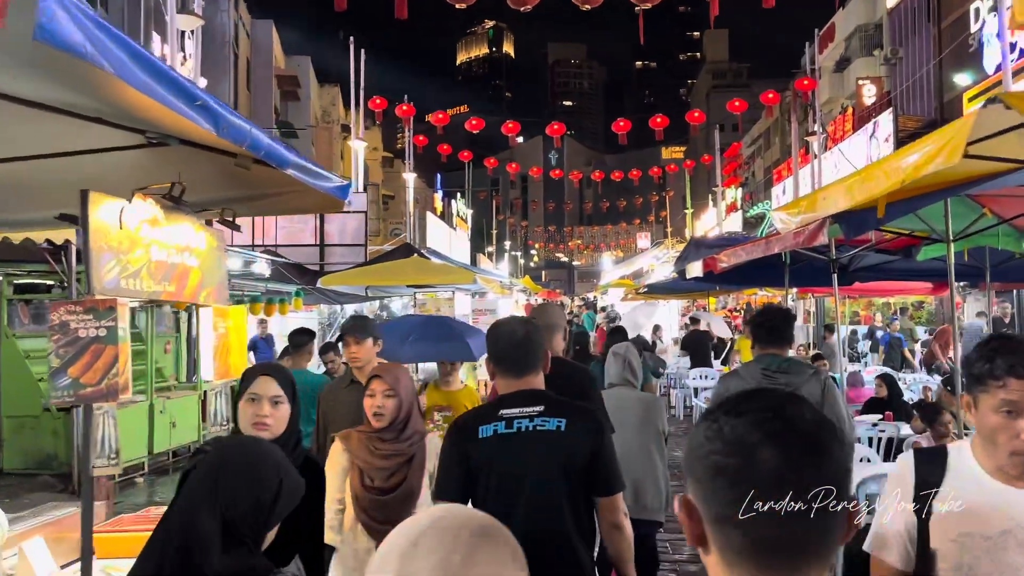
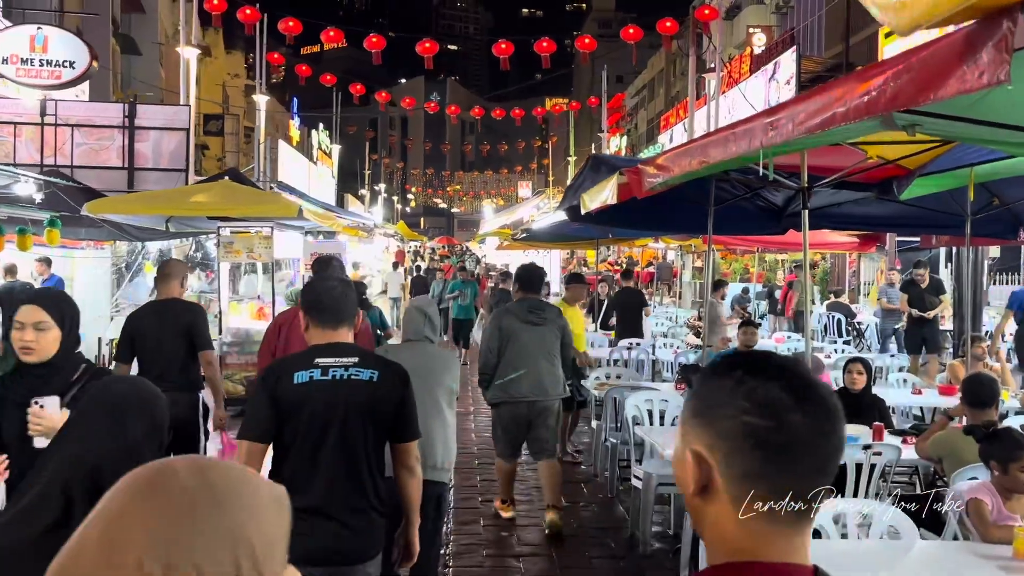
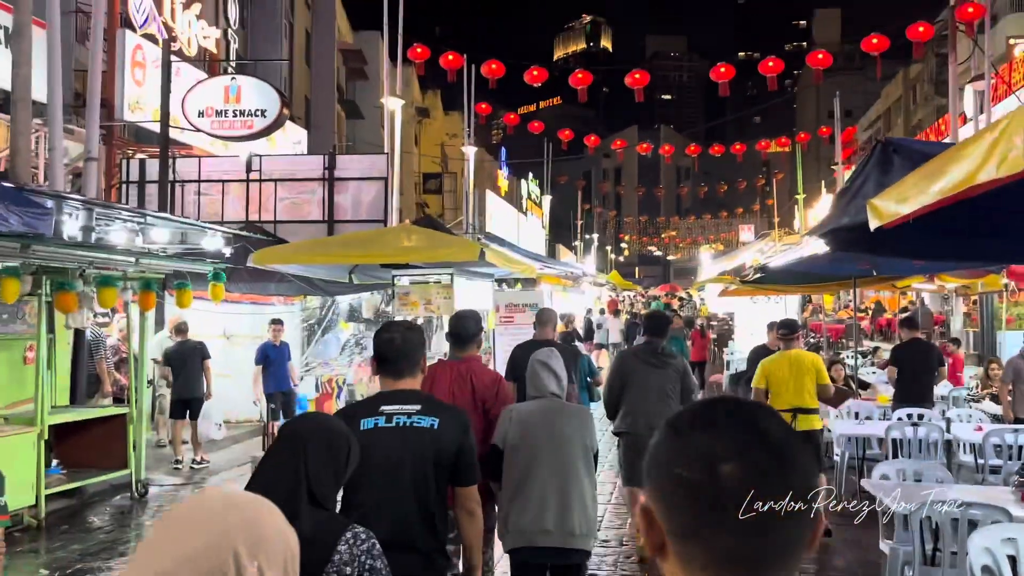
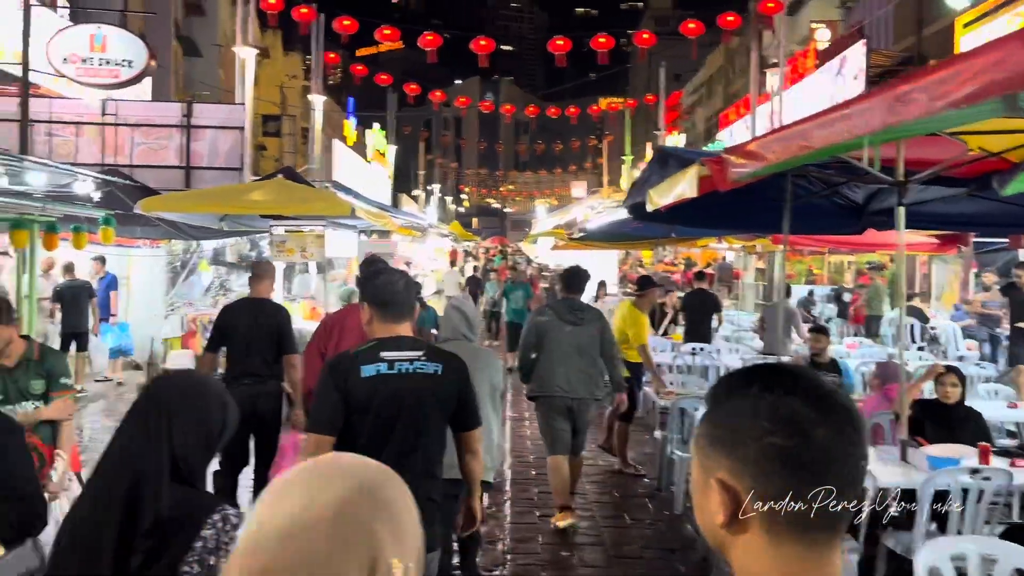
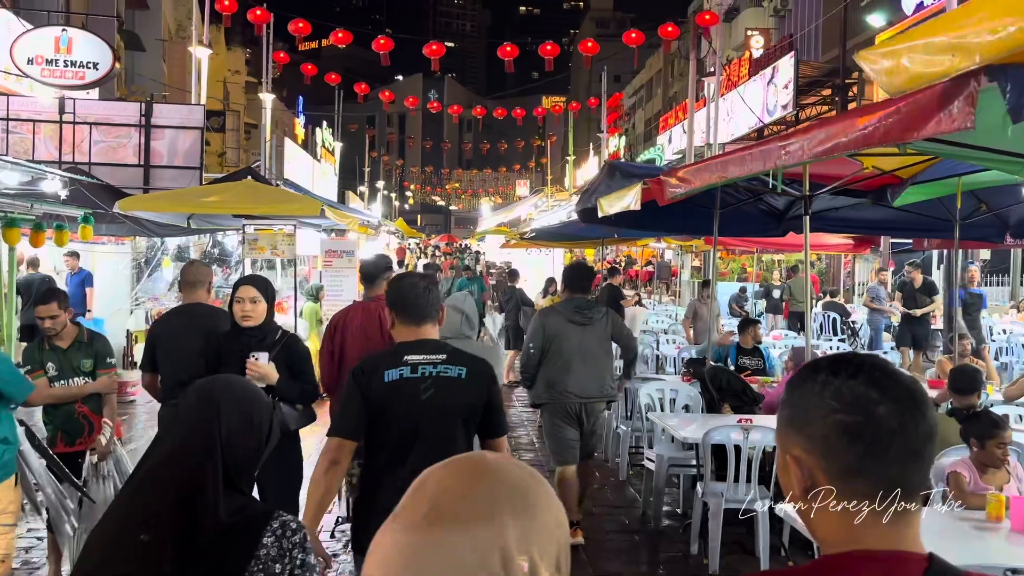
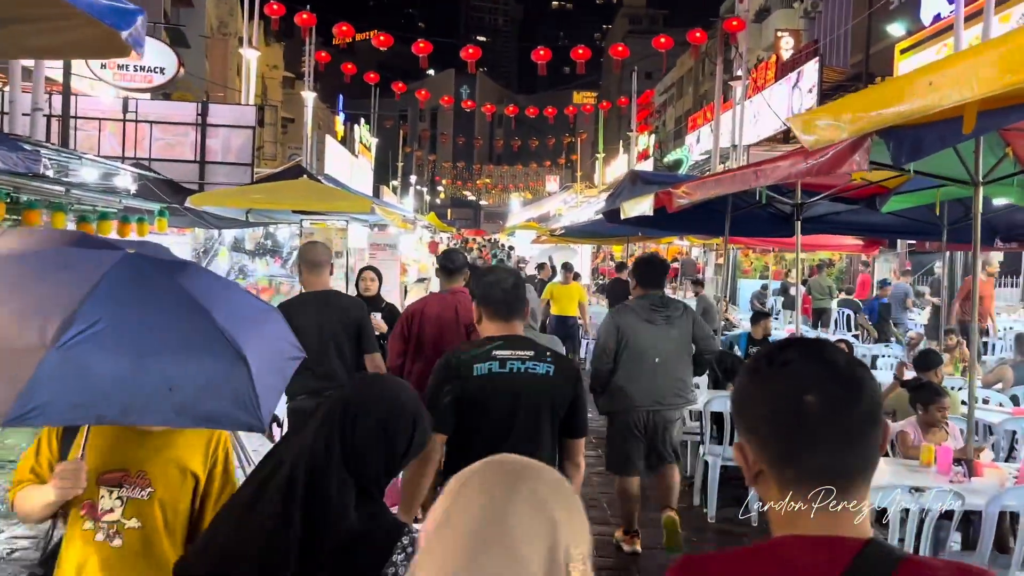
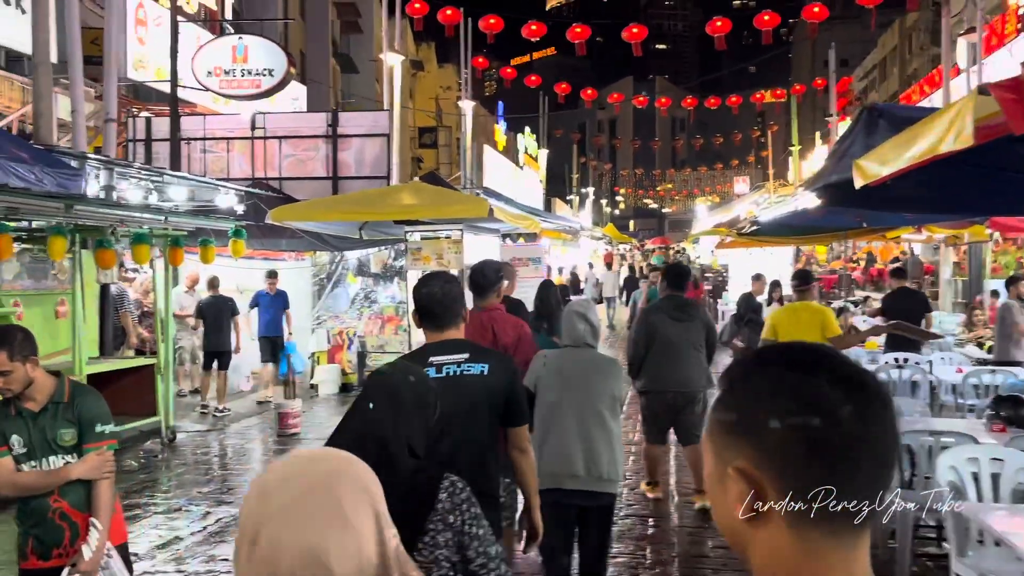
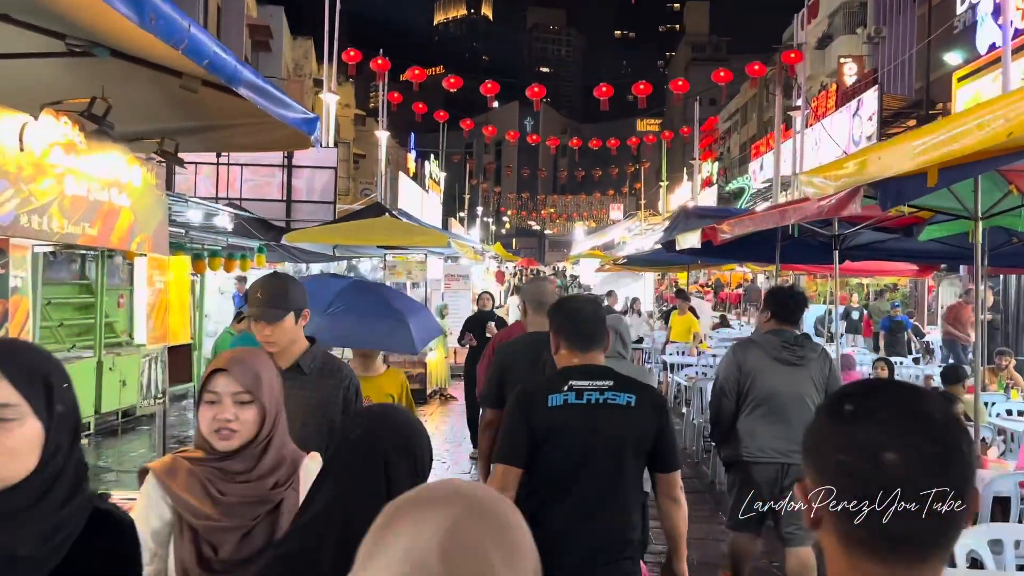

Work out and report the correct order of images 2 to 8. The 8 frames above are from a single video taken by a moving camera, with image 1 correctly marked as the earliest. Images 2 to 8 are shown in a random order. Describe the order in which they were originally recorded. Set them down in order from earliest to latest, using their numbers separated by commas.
8, 6, 5, 2, 4, 7, 3
